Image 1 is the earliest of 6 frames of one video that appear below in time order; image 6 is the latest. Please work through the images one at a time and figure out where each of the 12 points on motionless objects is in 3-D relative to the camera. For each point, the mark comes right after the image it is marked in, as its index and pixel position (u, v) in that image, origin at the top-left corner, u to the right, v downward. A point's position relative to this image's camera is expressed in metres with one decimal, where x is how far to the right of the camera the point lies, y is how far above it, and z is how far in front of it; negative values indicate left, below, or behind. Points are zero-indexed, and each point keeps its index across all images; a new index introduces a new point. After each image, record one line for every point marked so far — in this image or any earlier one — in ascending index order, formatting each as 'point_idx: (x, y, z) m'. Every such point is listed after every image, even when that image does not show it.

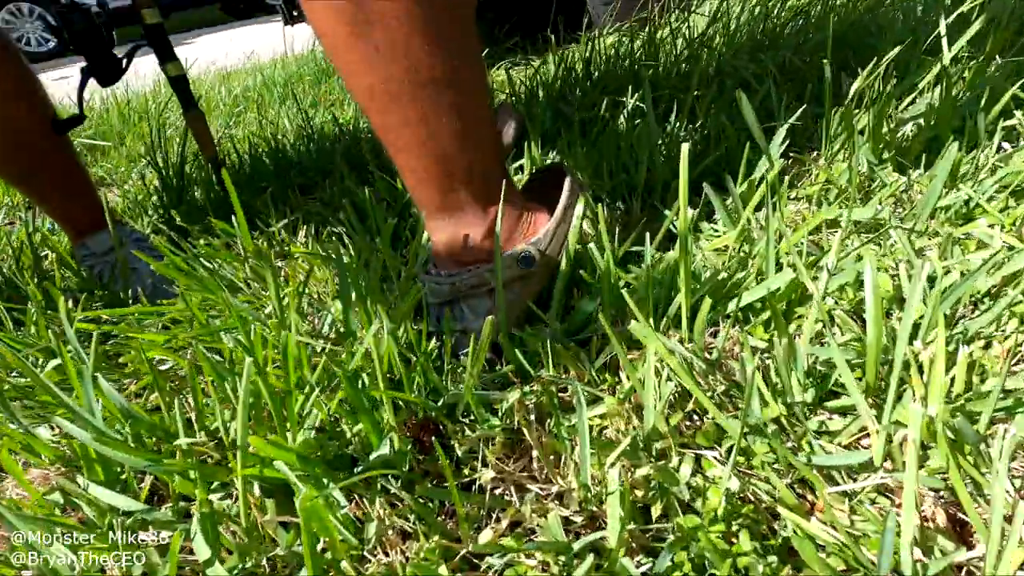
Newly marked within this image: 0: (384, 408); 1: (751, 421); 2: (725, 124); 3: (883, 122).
0: (-0.1, -0.1, +0.6) m
1: (+0.2, -0.1, +0.5) m
2: (+0.4, +0.3, +1.1) m
3: (+0.6, +0.3, +0.9) m
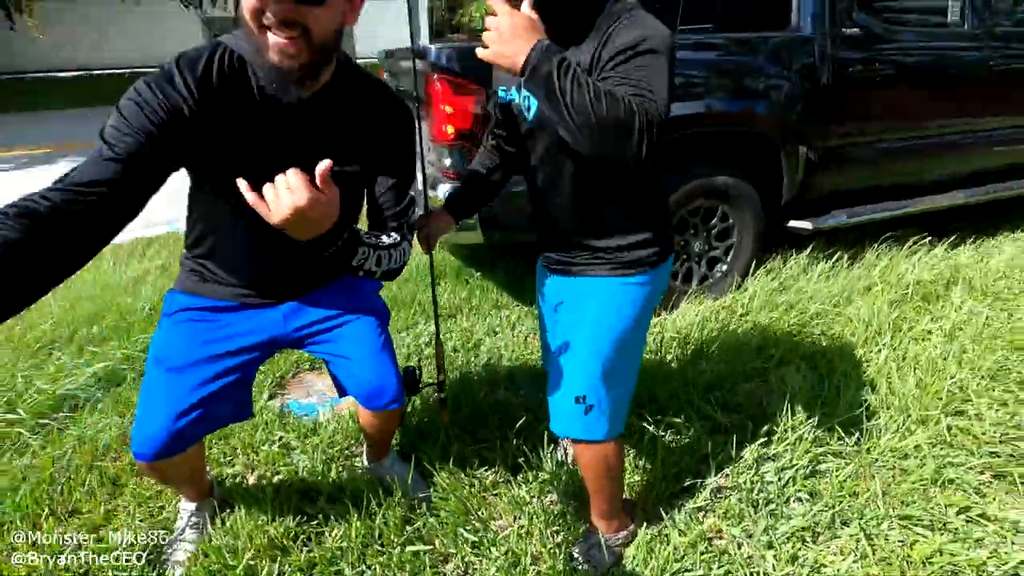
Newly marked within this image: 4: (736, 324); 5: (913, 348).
0: (+0.2, -1.1, +1.8) m
1: (+0.6, -1.1, +1.7) m
2: (+0.8, -0.7, +2.4) m
3: (+1.0, -0.8, +2.2) m
4: (+1.3, -0.2, +3.2) m
5: (+2.3, -0.3, +3.0) m
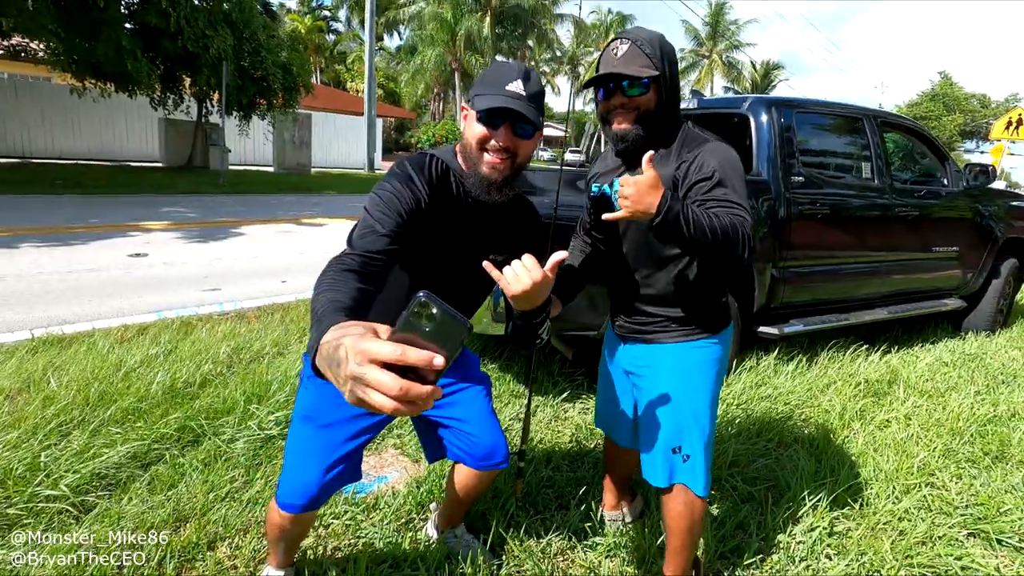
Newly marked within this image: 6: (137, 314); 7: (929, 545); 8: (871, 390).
0: (+0.6, -1.3, +2.0) m
1: (+0.9, -1.4, +2.0) m
2: (+1.1, -1.2, +2.7) m
3: (+1.3, -1.2, +2.6) m
4: (+1.5, -0.9, +3.7) m
5: (+2.5, -1.0, +3.6) m
6: (-3.9, -0.3, +5.6) m
7: (+2.0, -1.3, +2.6) m
8: (+2.9, -0.8, +4.3) m
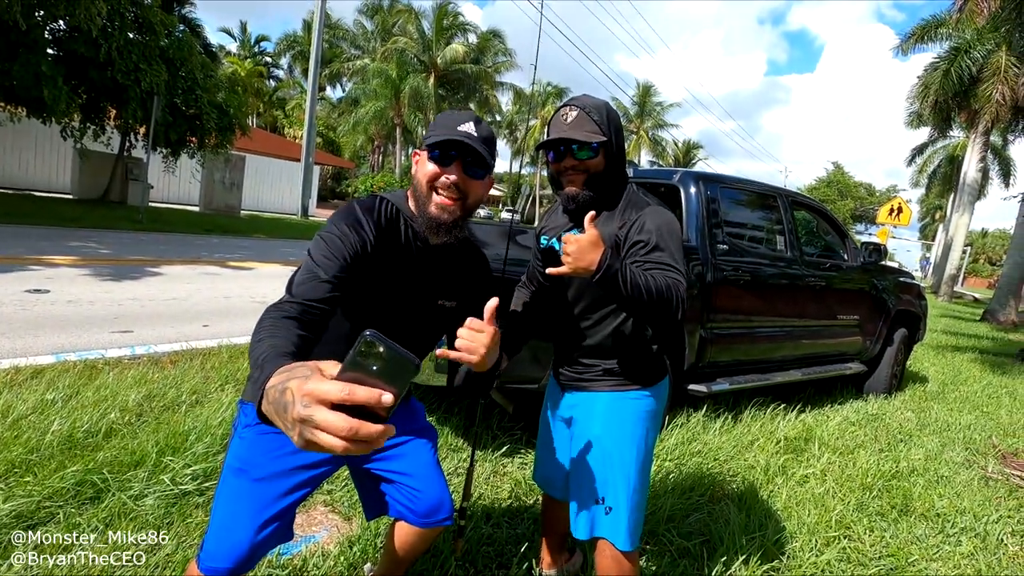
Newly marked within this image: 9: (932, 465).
0: (+0.4, -1.5, +1.9) m
1: (+0.7, -1.6, +2.0) m
2: (+0.8, -1.4, +2.7) m
3: (+1.0, -1.5, +2.6) m
4: (+1.1, -1.3, +3.8) m
5: (+2.1, -1.4, +3.8) m
6: (-4.5, -0.6, +5.1) m
7: (+1.7, -1.6, +2.7) m
8: (+2.4, -1.4, +4.5) m
9: (+3.5, -1.5, +4.5) m
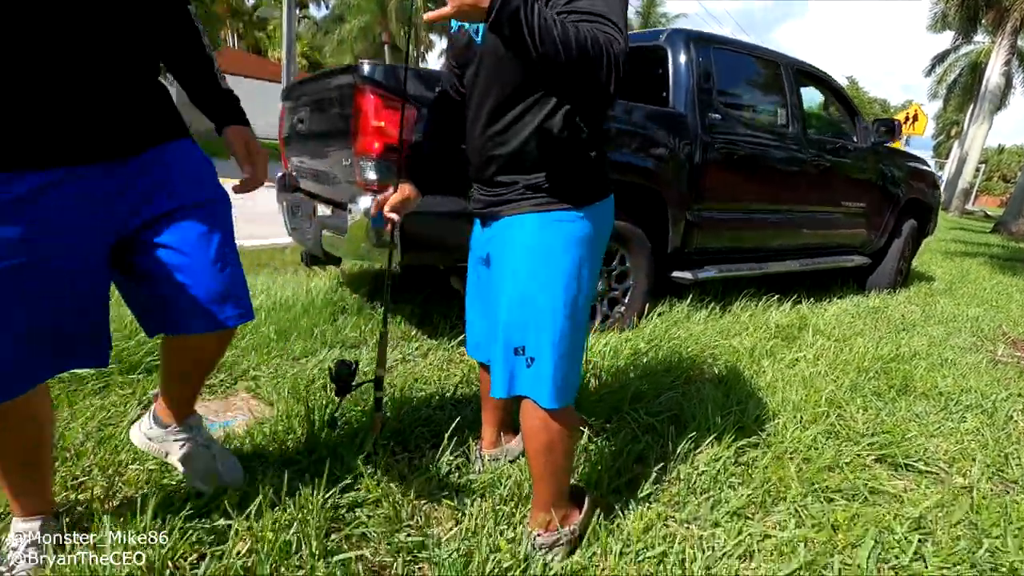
0: (+0.1, -0.9, +1.6) m
1: (+0.4, -1.0, +1.6) m
2: (+0.5, -0.7, +2.4) m
3: (+0.8, -0.8, +2.3) m
4: (+0.8, -0.4, +3.4) m
5: (+1.8, -0.5, +3.4) m
6: (-4.8, +0.3, +4.6) m
7: (+1.5, -0.8, +2.4) m
8: (+2.1, -0.4, +4.2) m
9: (+3.2, -0.5, +4.1) m
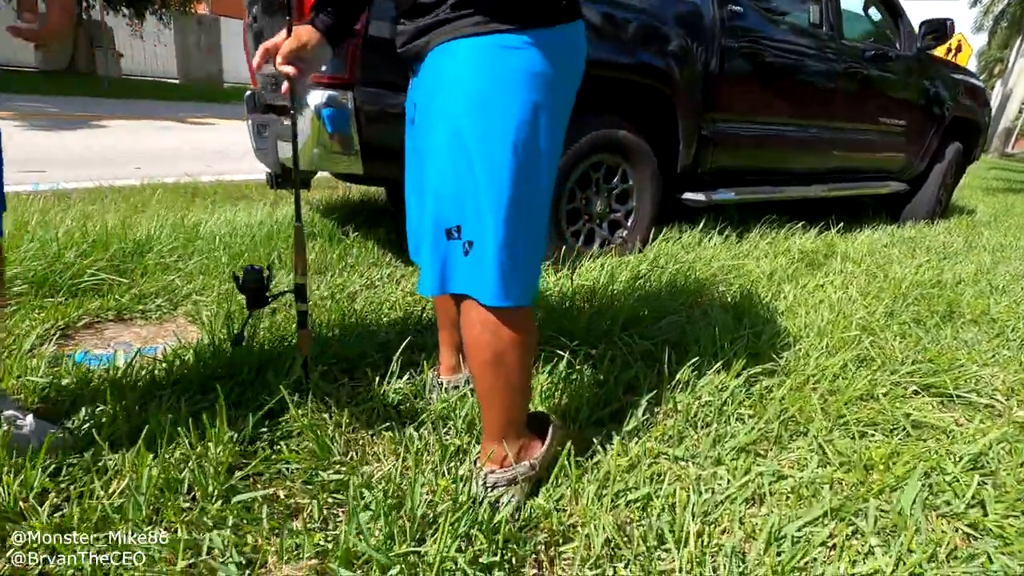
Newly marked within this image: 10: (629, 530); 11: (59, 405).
0: (-0.1, -0.6, +1.3) m
1: (+0.3, -0.6, +1.3) m
2: (+0.4, -0.3, +2.0) m
3: (+0.6, -0.4, +1.9) m
4: (+0.7, +0.1, +3.0) m
5: (+1.7, 0.0, +2.9) m
6: (-4.9, +0.8, +4.3) m
7: (+1.3, -0.4, +2.0) m
8: (+2.0, +0.2, +3.7) m
9: (+3.2, +0.1, +3.6) m
10: (+0.3, -0.6, +1.4) m
11: (-1.4, -0.4, +1.7) m
